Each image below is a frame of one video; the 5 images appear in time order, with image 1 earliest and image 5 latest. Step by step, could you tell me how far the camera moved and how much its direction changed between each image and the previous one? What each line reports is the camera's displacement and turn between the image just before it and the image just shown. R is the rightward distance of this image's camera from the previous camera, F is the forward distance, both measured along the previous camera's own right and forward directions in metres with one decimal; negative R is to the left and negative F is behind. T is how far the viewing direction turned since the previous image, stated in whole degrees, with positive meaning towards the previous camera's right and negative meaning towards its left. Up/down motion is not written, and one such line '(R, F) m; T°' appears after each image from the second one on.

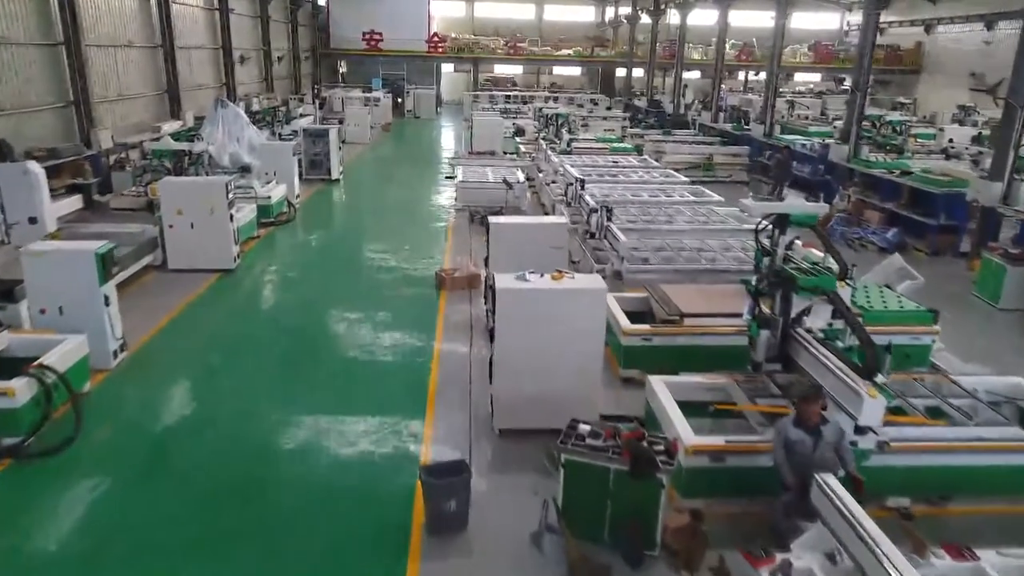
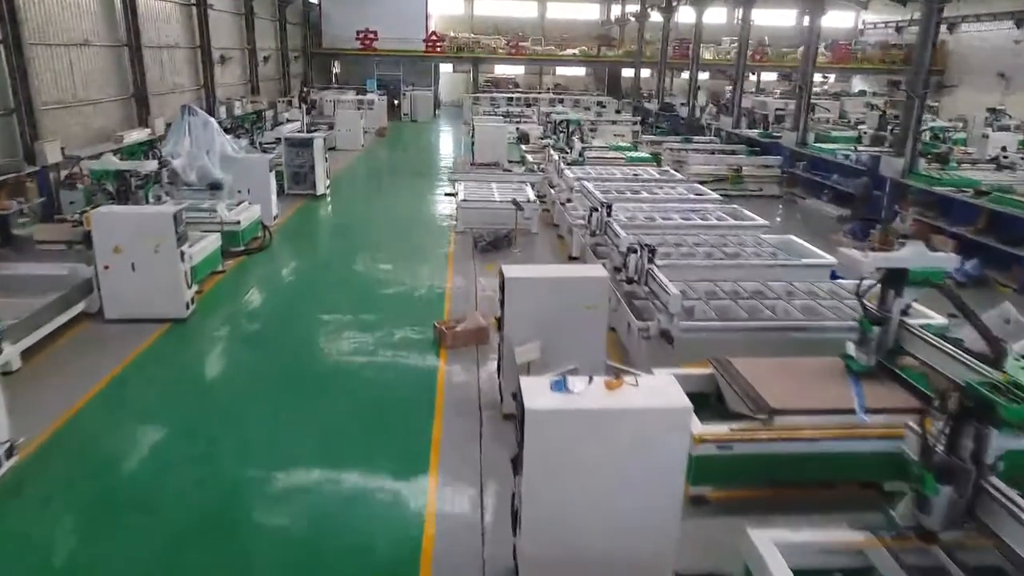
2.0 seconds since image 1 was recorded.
(-0.1, +1.2) m; 0°
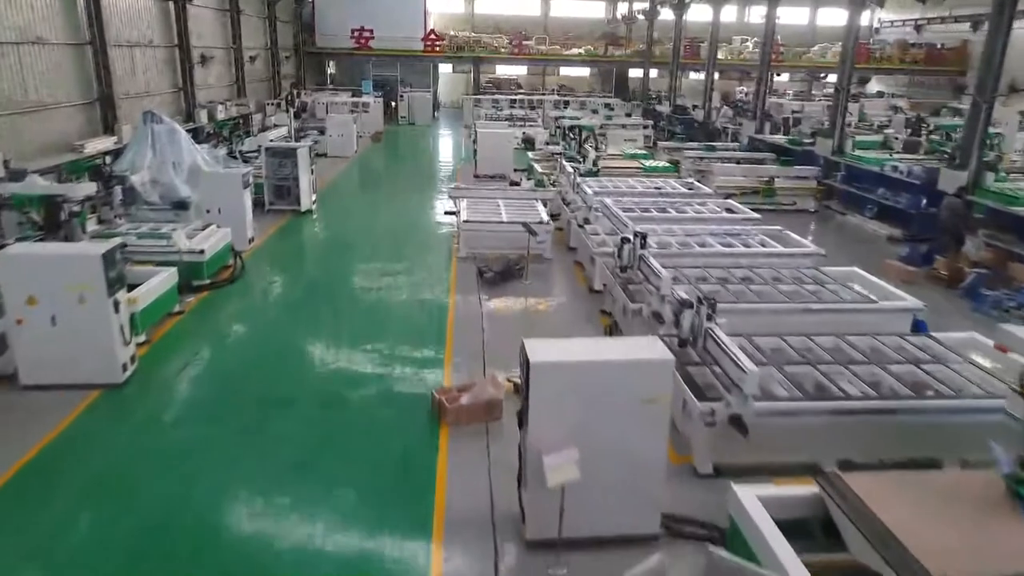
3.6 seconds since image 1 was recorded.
(-0.1, +1.1) m; 0°
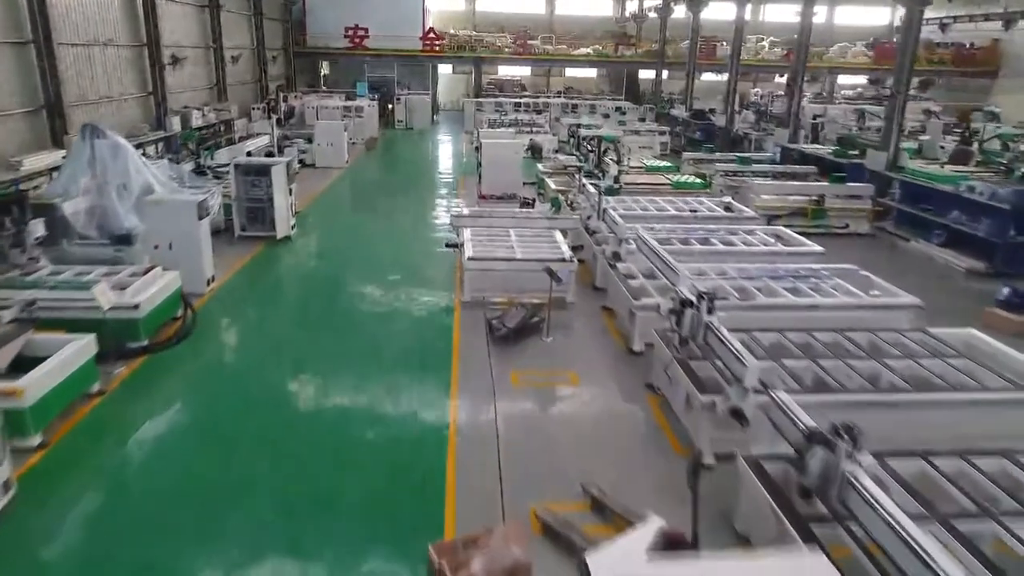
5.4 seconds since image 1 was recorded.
(-0.1, +1.3) m; 0°
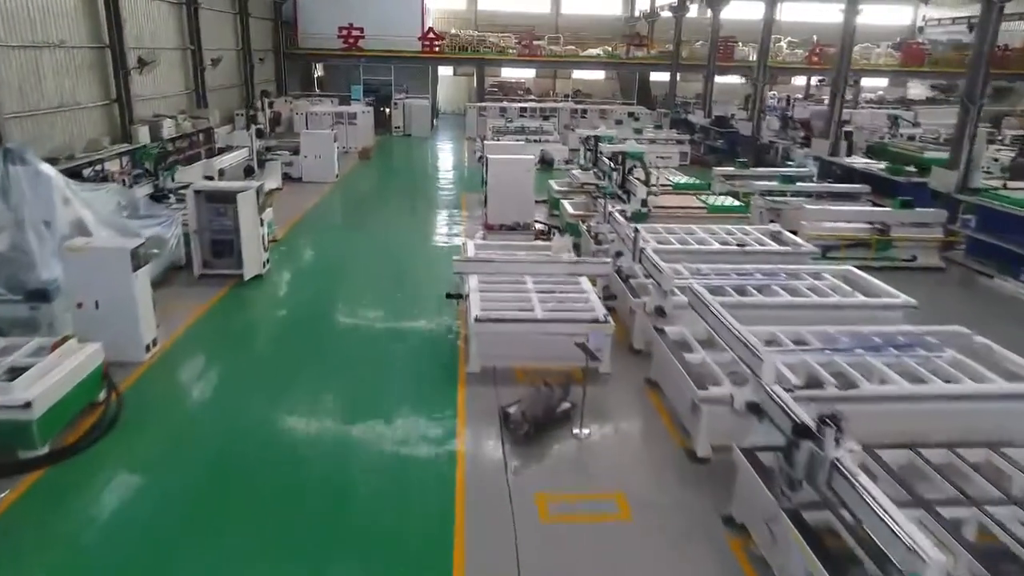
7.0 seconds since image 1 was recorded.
(-0.1, +1.2) m; 0°
